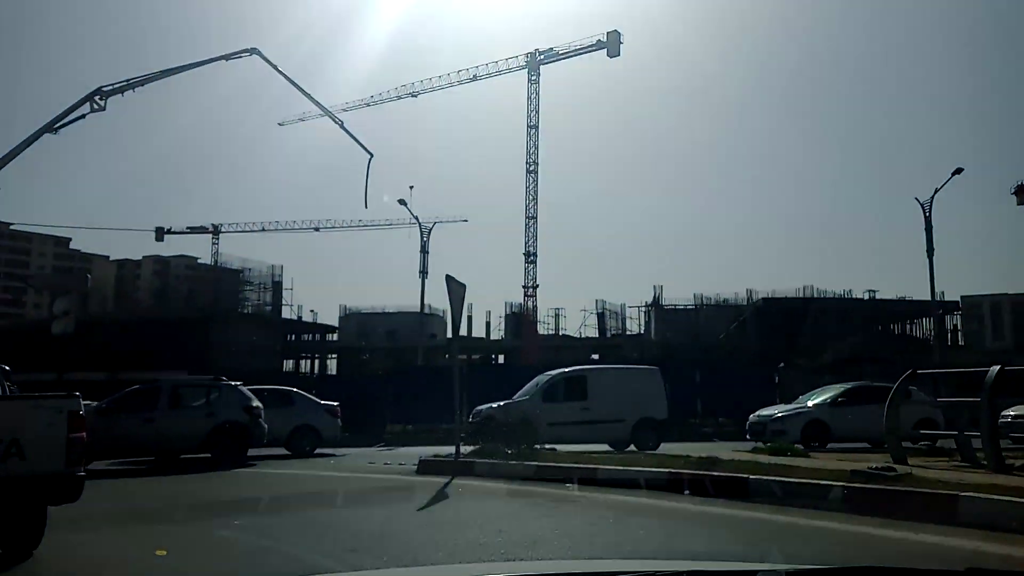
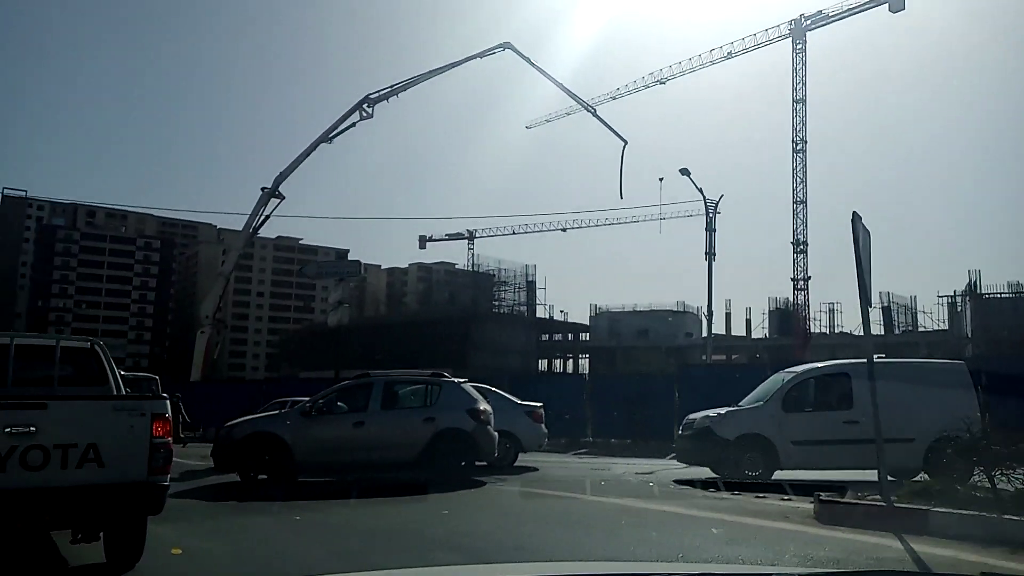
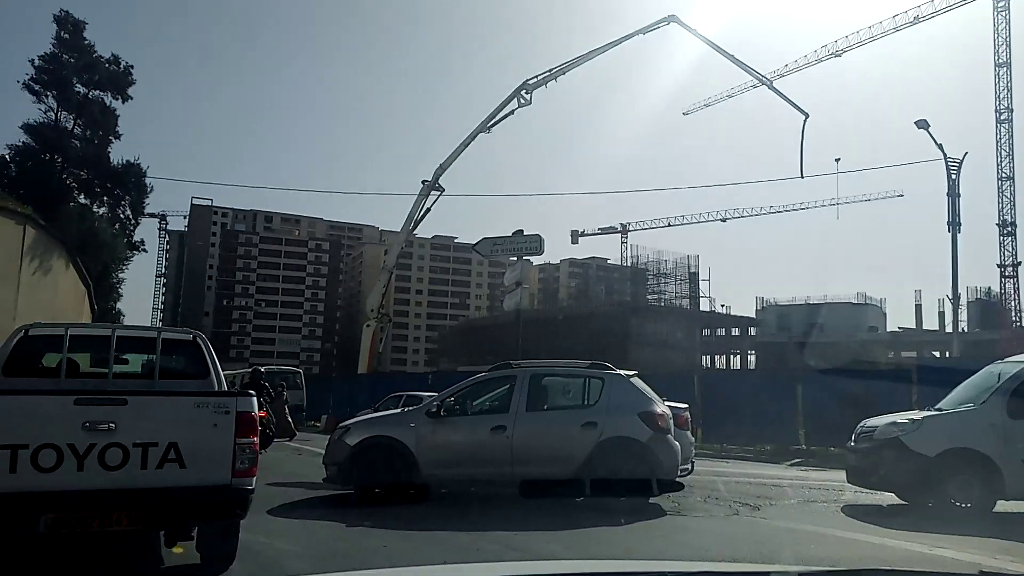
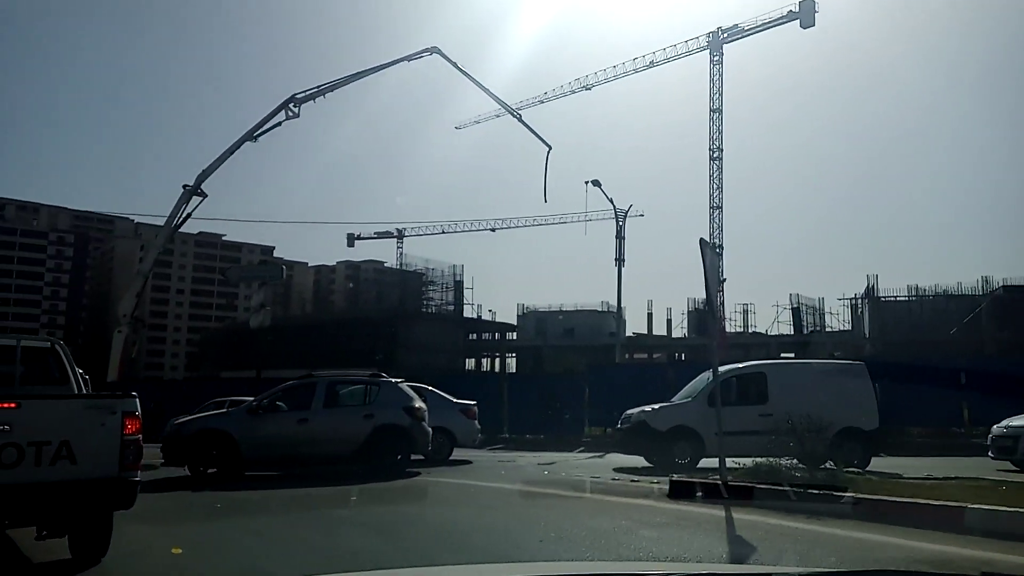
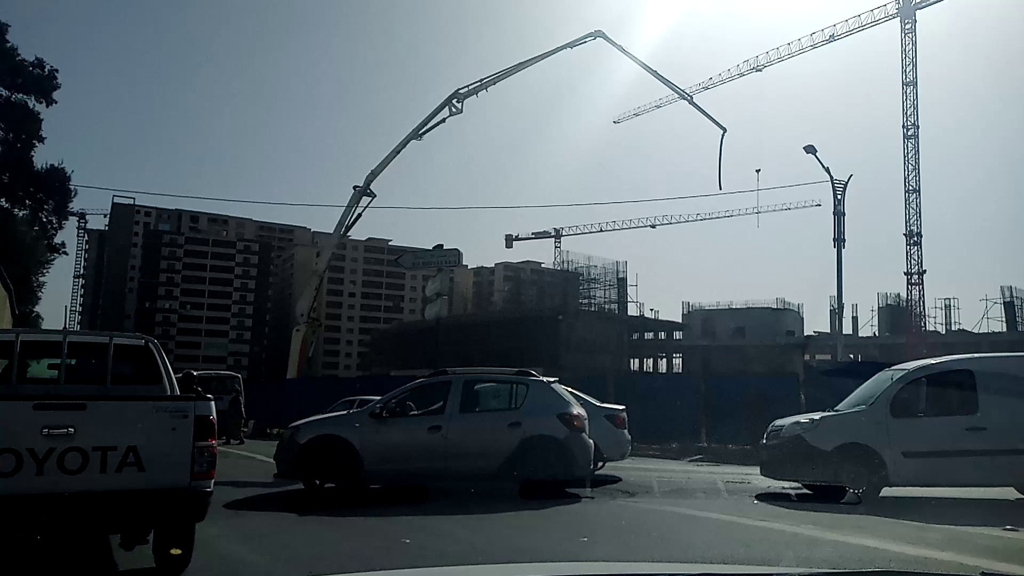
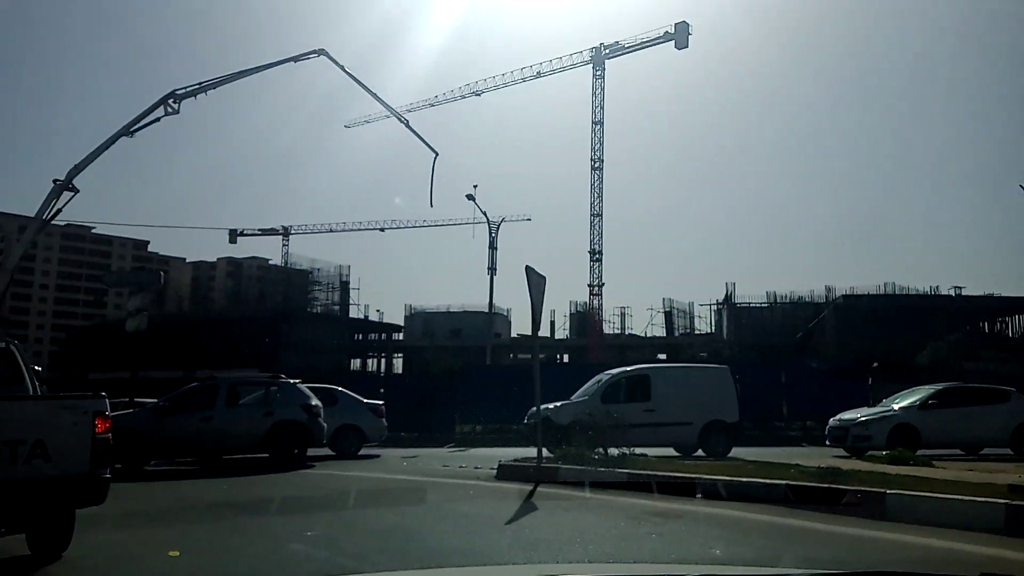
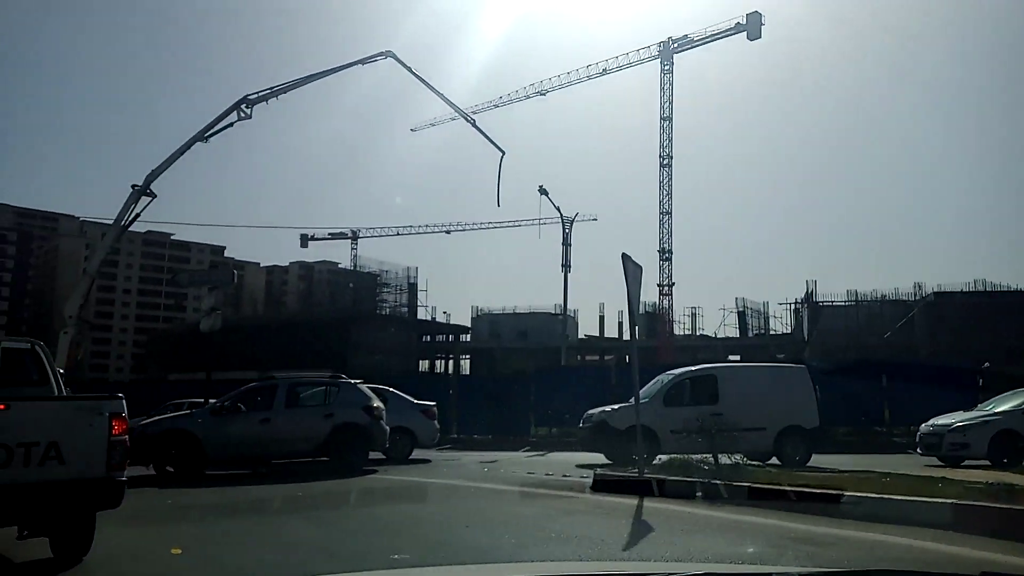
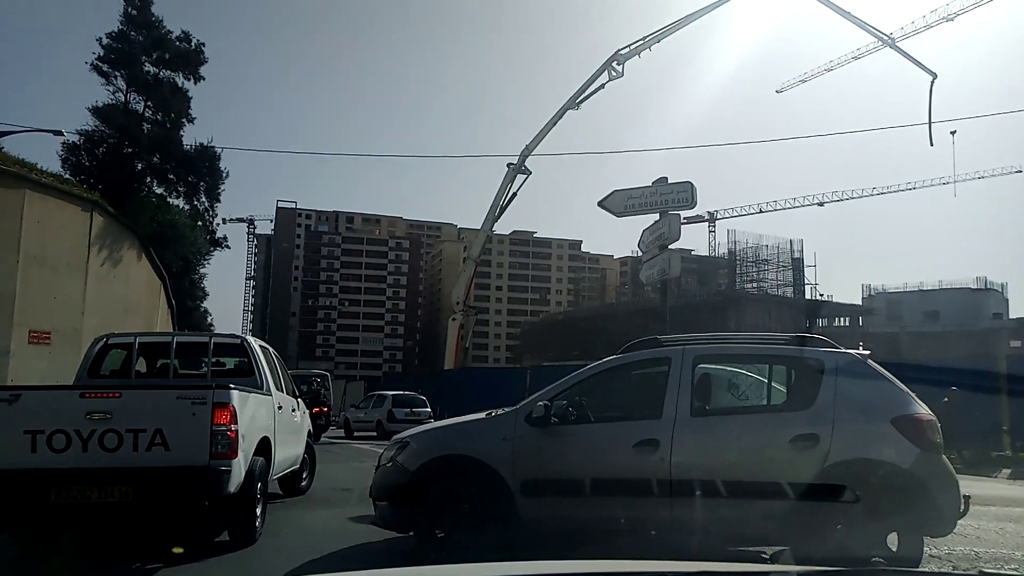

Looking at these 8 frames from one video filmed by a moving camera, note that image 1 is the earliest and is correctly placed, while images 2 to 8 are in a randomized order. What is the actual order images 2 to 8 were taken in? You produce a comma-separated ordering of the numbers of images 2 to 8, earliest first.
6, 7, 4, 2, 5, 3, 8
